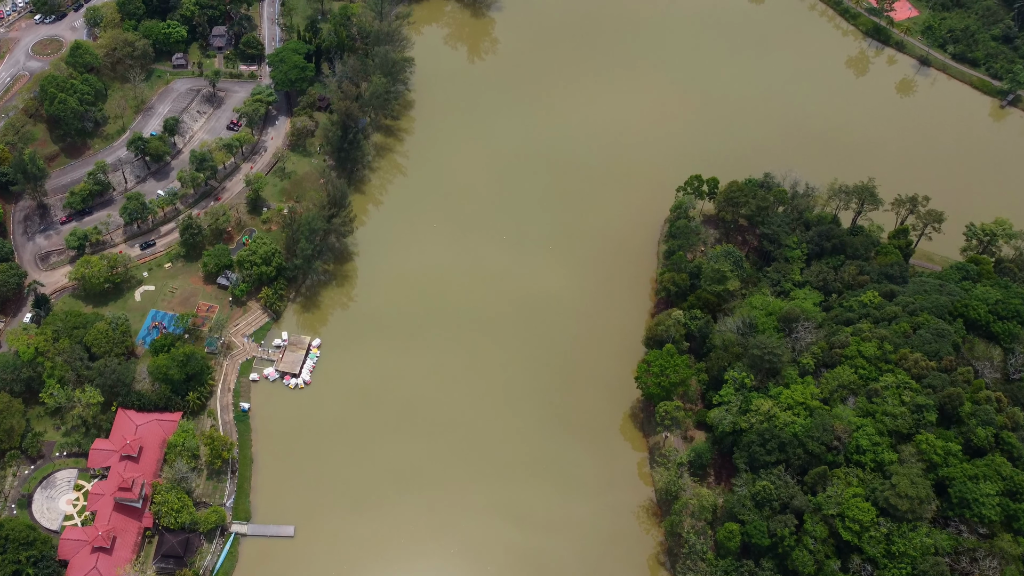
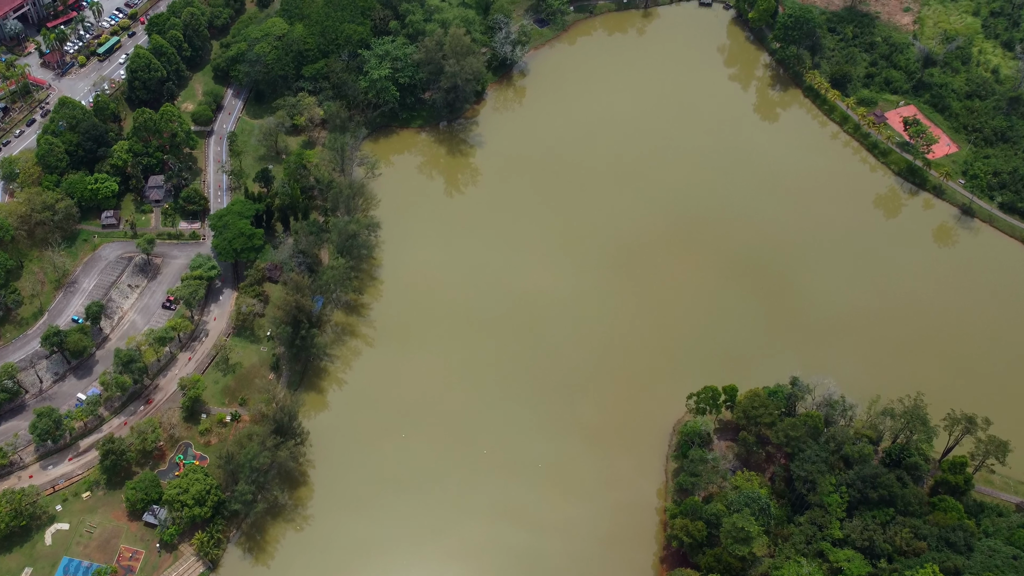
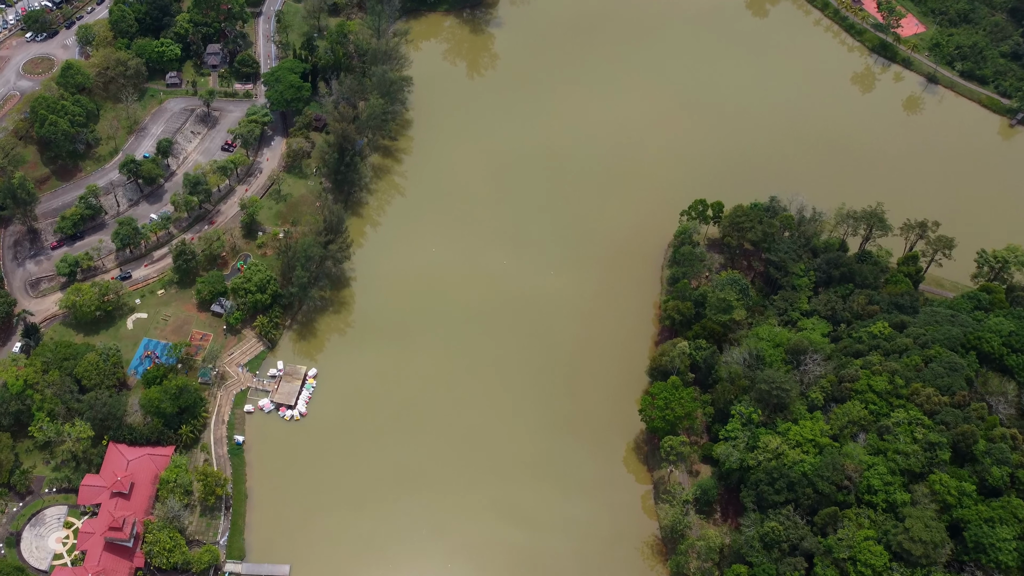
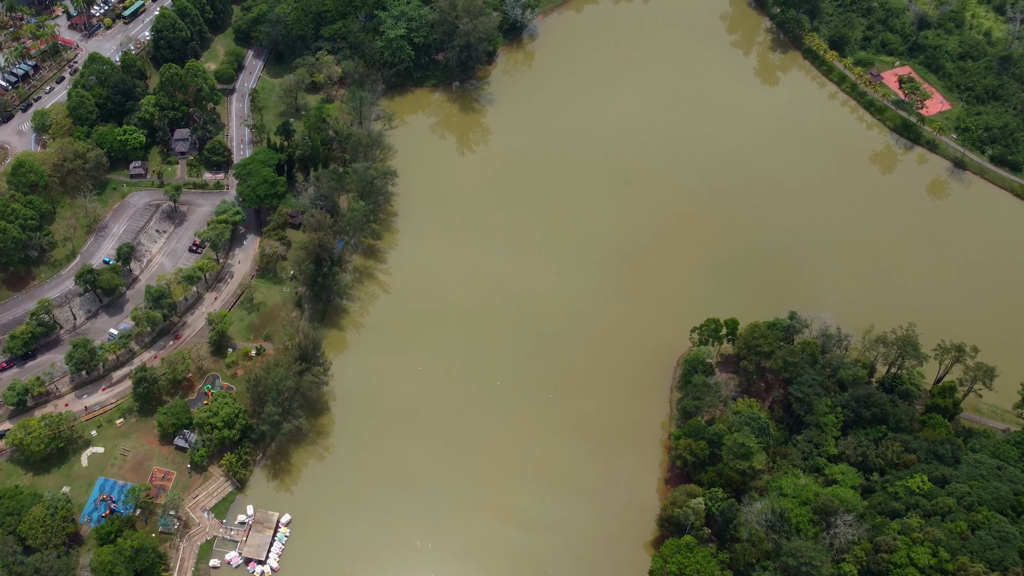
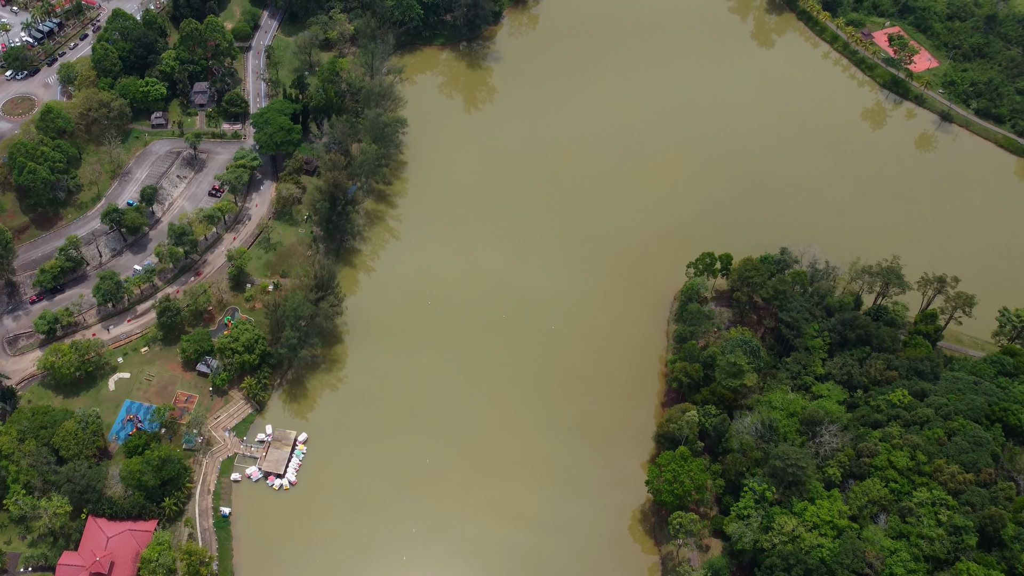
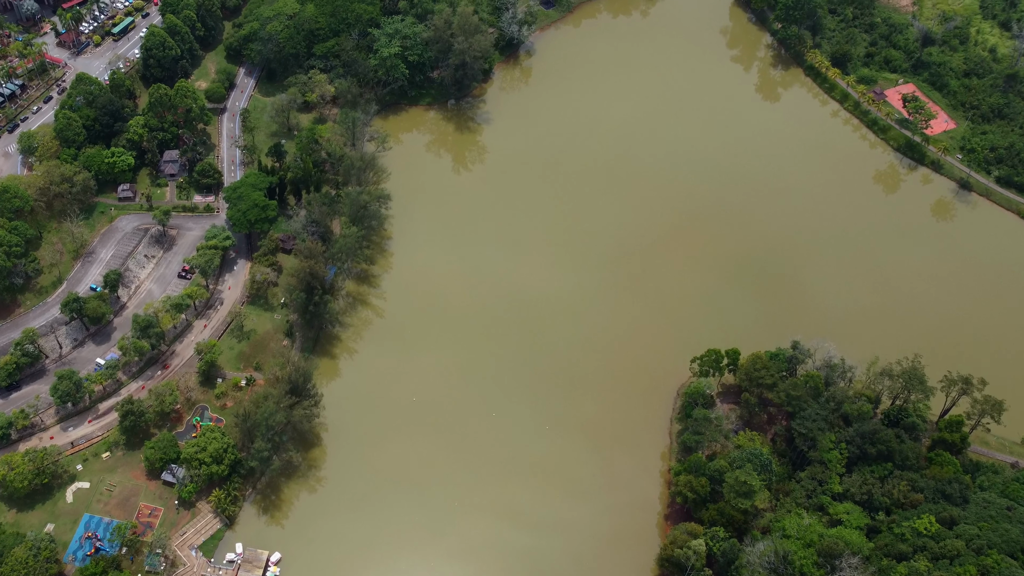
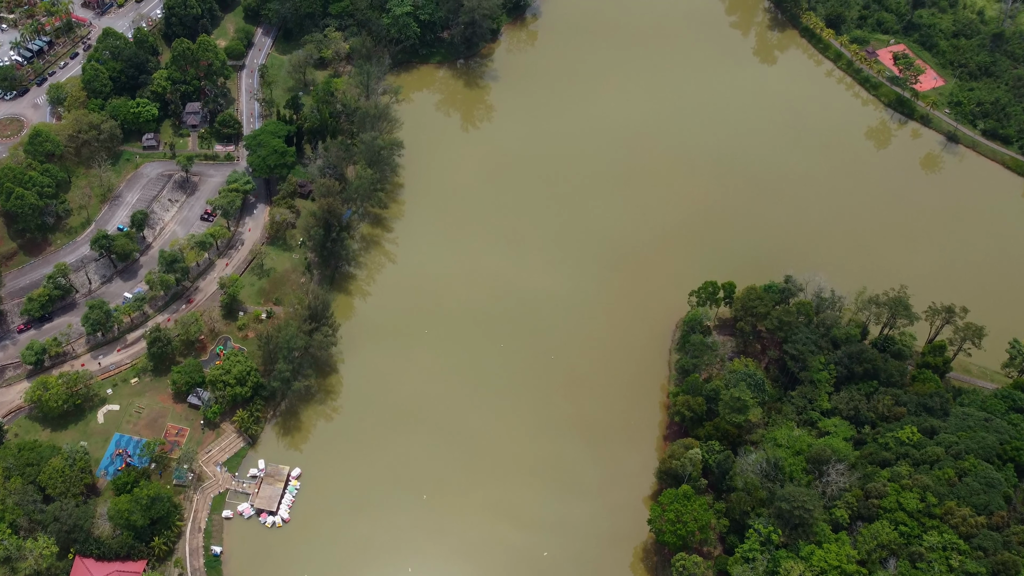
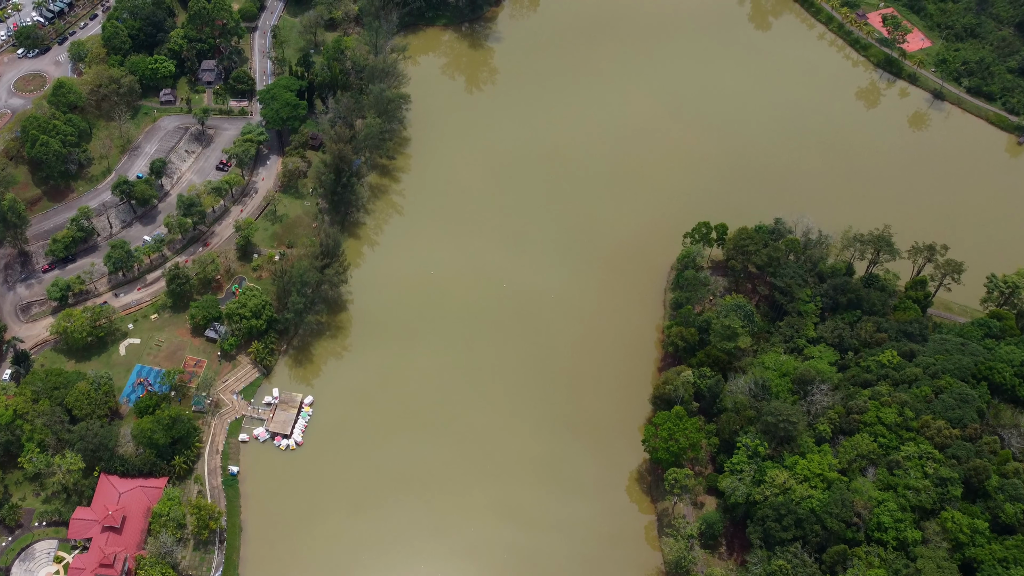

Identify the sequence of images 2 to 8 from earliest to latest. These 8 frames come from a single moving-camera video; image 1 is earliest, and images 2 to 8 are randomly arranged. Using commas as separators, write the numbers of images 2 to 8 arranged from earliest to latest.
3, 8, 5, 7, 4, 6, 2
